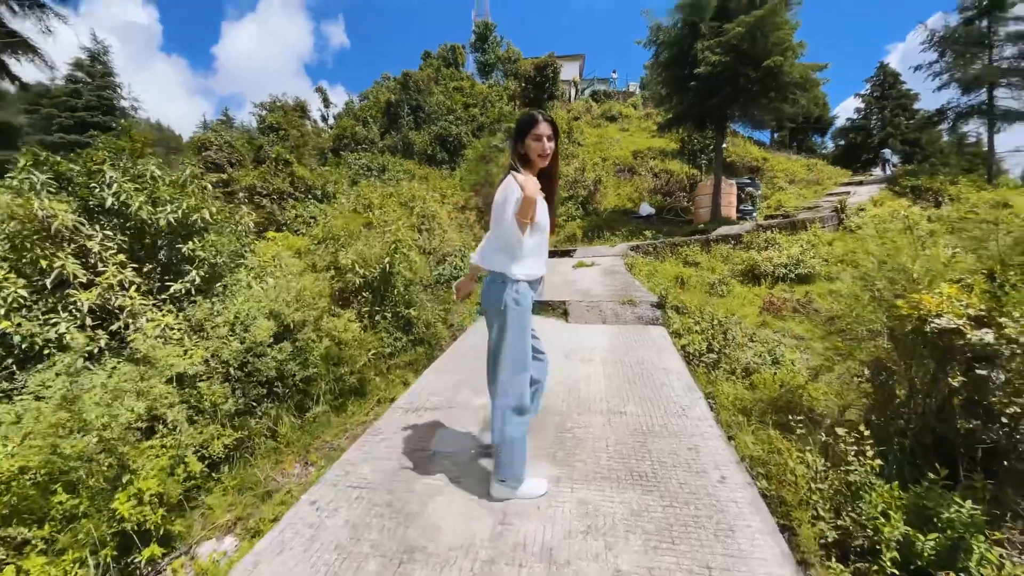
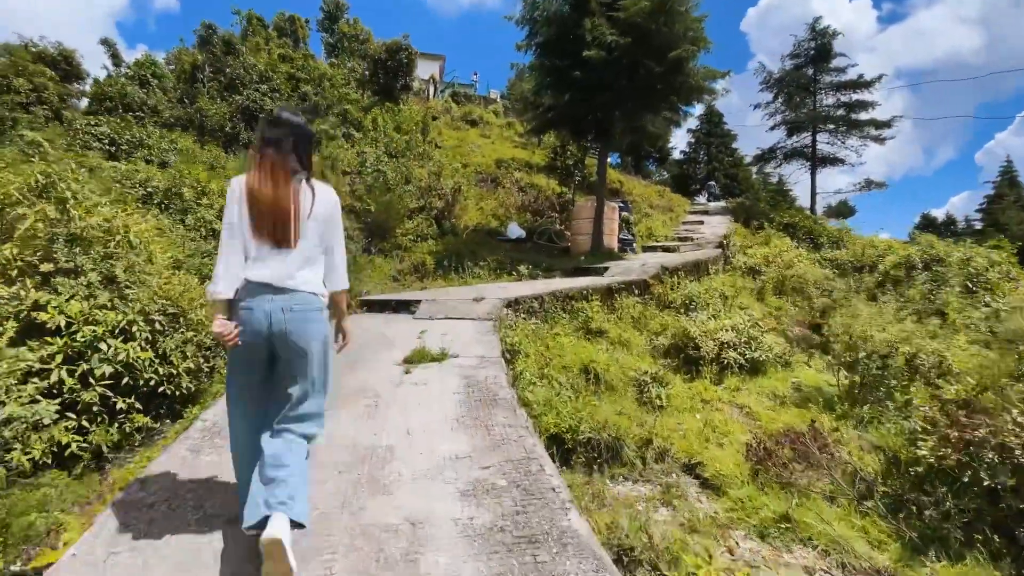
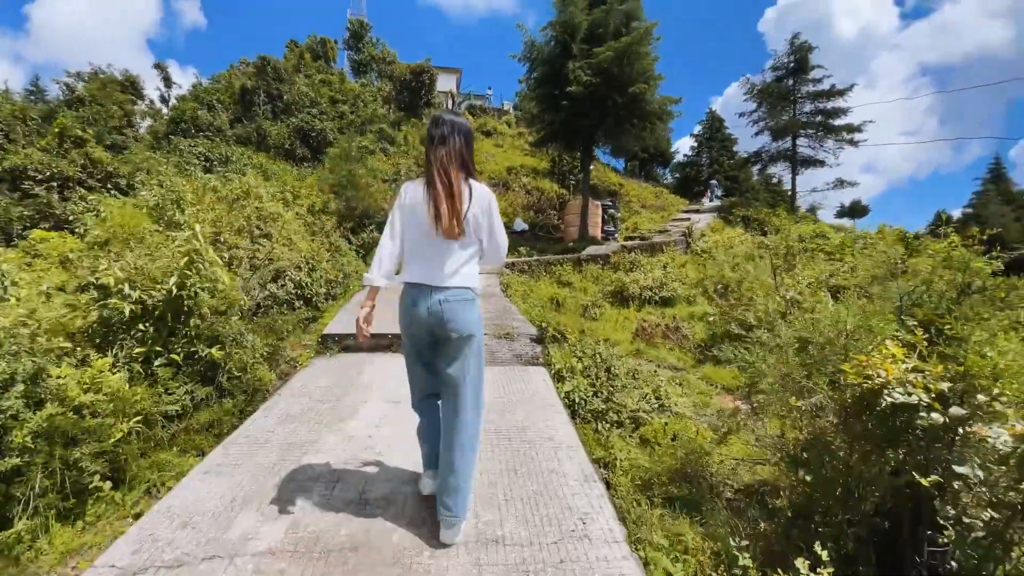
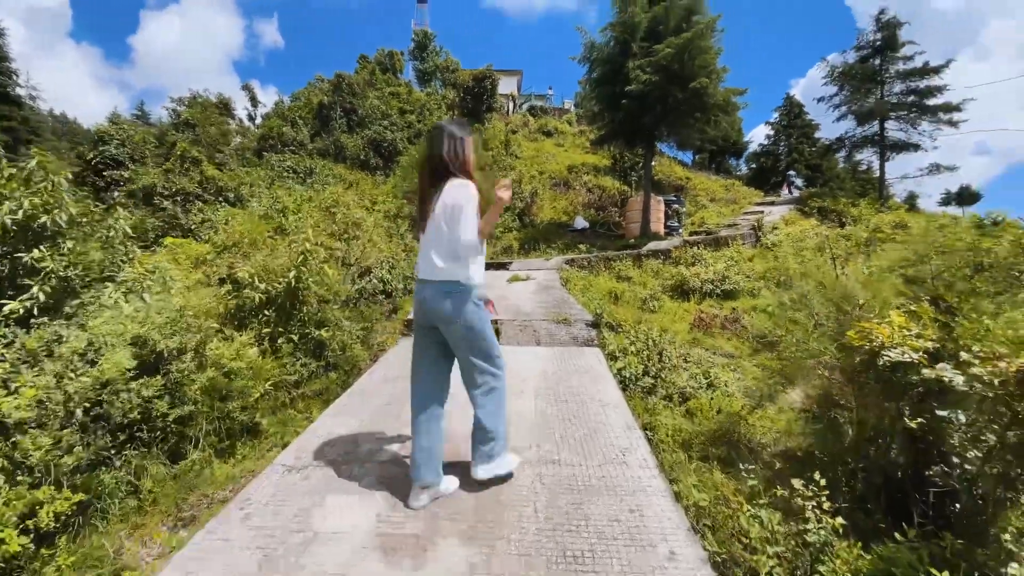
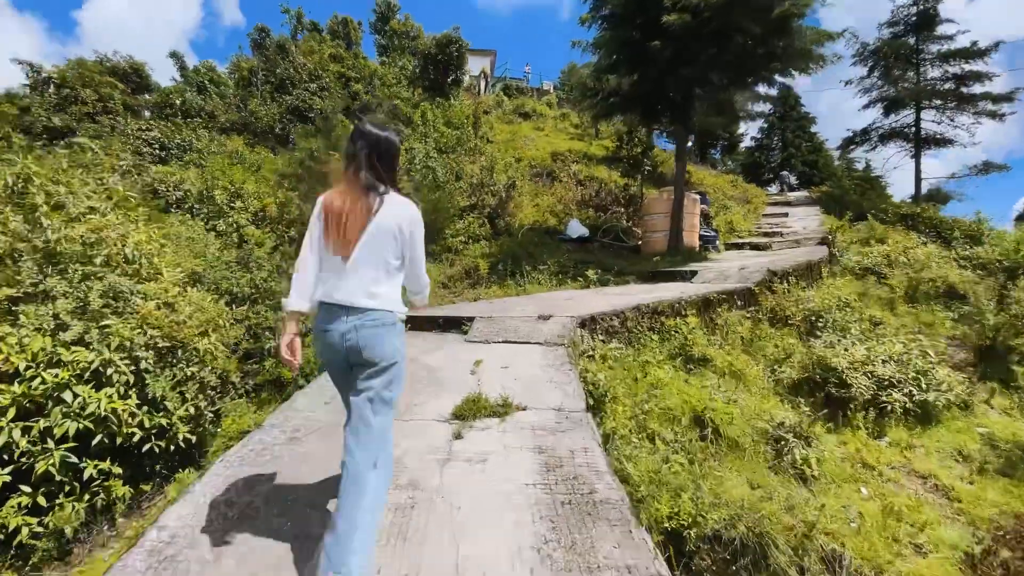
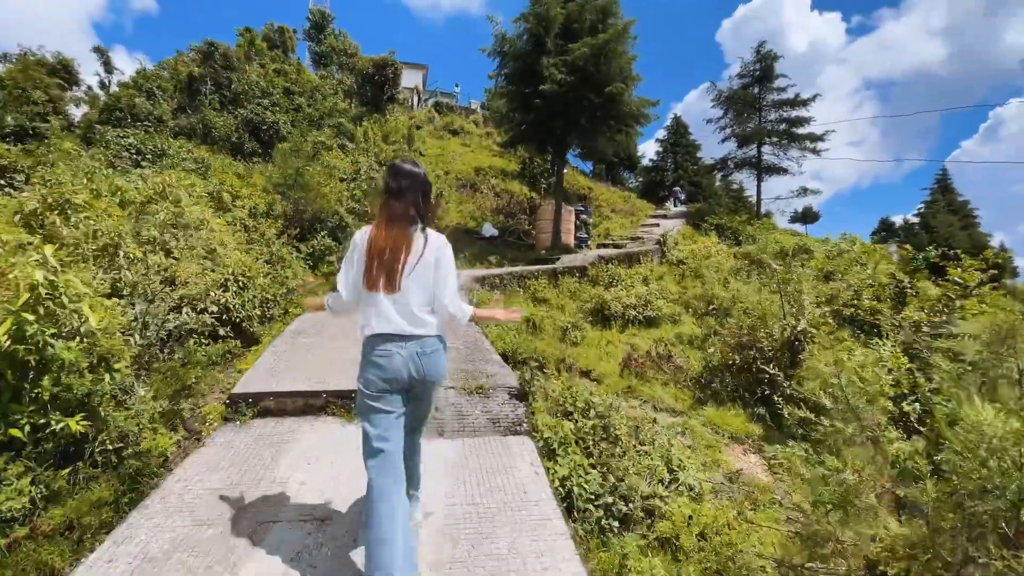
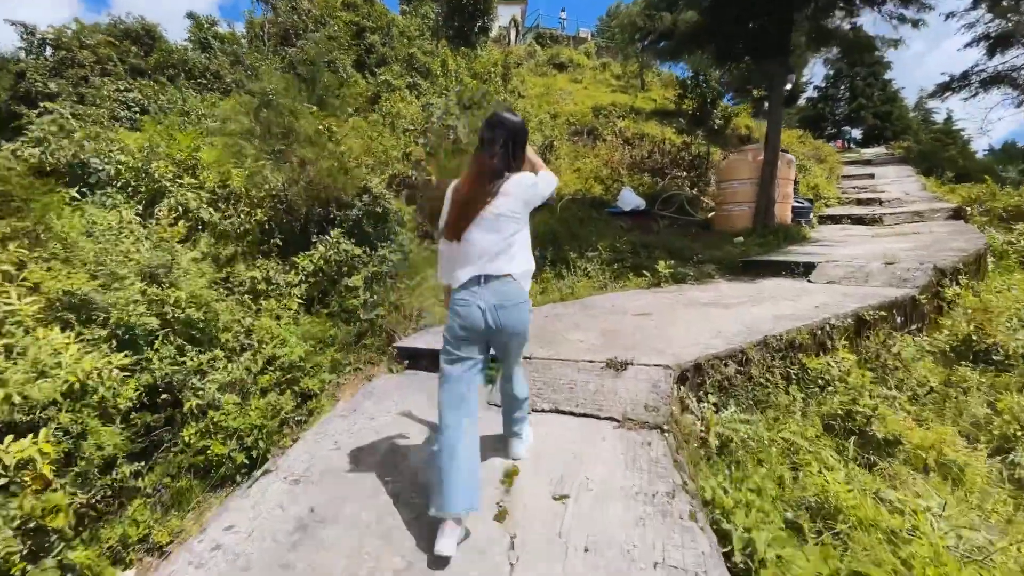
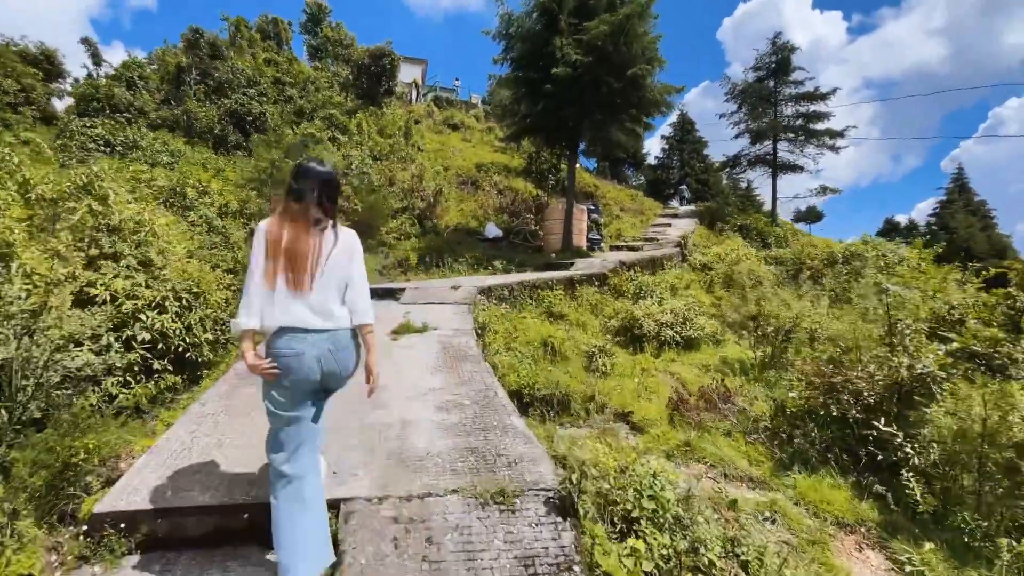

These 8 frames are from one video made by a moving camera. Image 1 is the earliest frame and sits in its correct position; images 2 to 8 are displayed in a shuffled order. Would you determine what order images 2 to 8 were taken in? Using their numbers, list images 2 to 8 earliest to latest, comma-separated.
4, 3, 6, 8, 2, 5, 7
